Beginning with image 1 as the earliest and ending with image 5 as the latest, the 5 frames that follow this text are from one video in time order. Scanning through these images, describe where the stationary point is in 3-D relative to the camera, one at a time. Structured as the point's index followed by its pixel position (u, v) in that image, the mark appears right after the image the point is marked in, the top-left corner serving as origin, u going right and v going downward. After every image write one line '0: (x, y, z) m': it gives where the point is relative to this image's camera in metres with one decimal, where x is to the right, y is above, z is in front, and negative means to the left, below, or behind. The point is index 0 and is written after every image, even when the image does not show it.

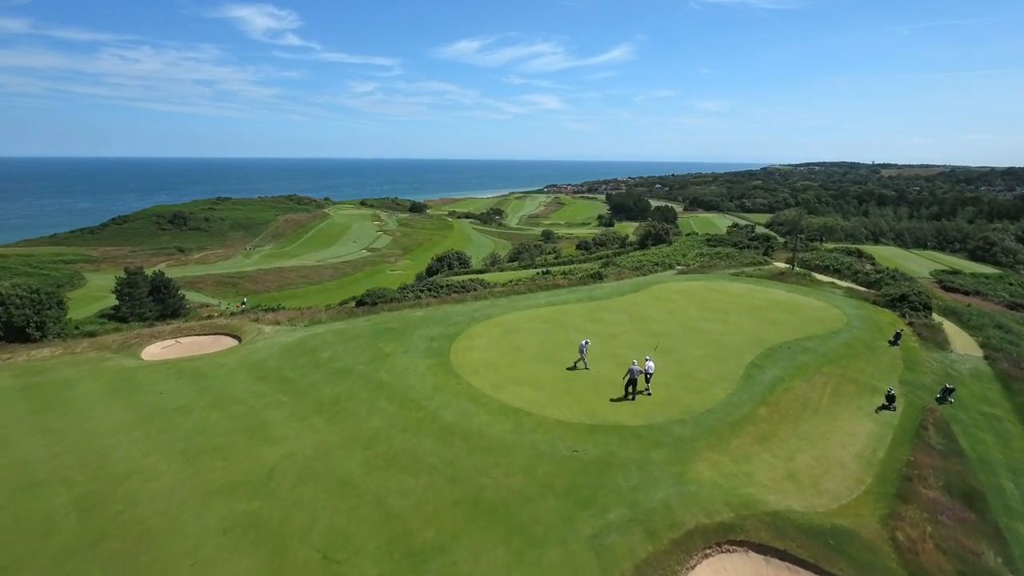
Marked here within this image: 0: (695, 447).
0: (+2.6, -2.3, +15.3) m
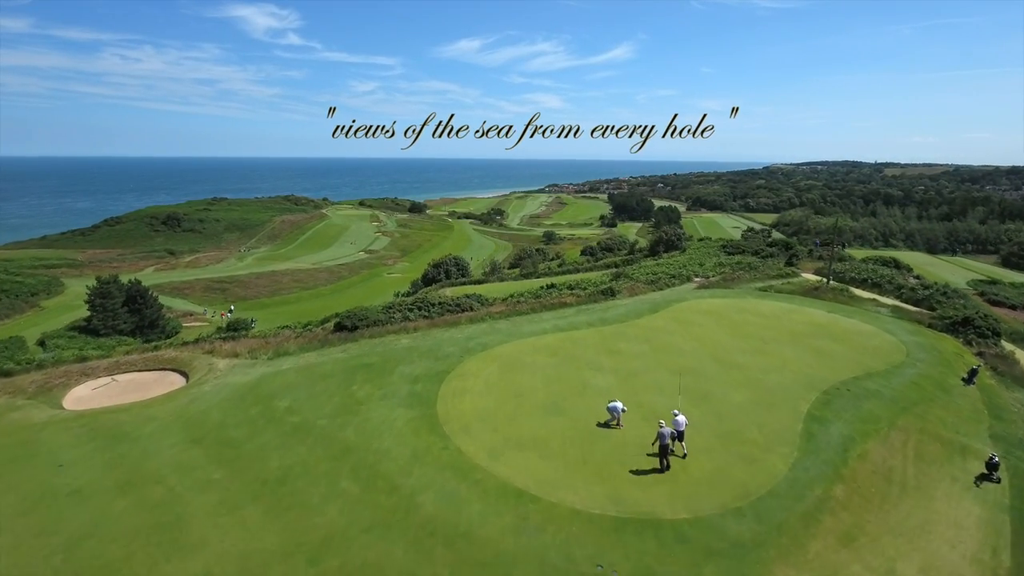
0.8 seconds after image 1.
0: (+2.6, -2.8, +11.2) m
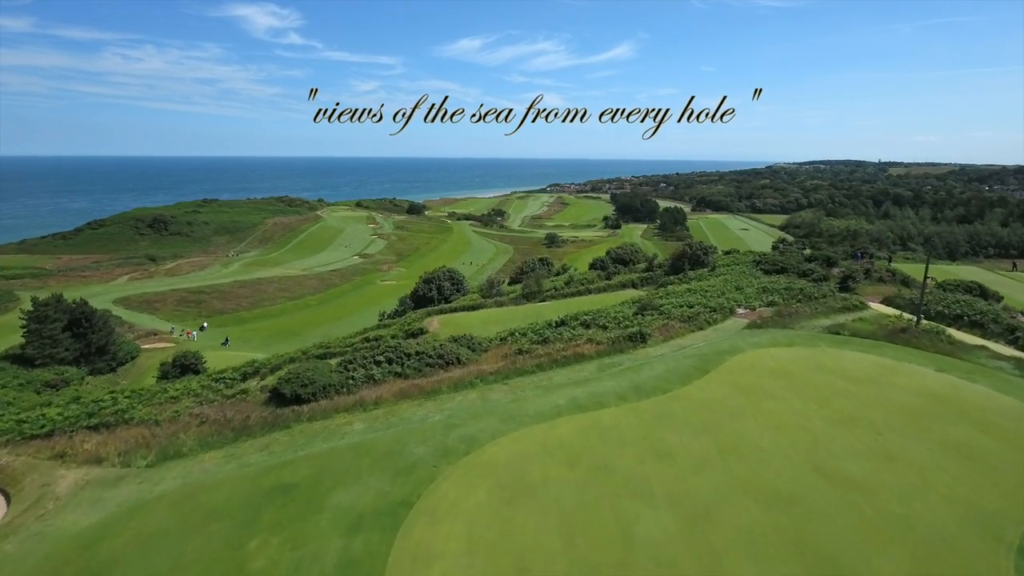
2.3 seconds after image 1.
0: (+2.6, -3.9, +3.8) m
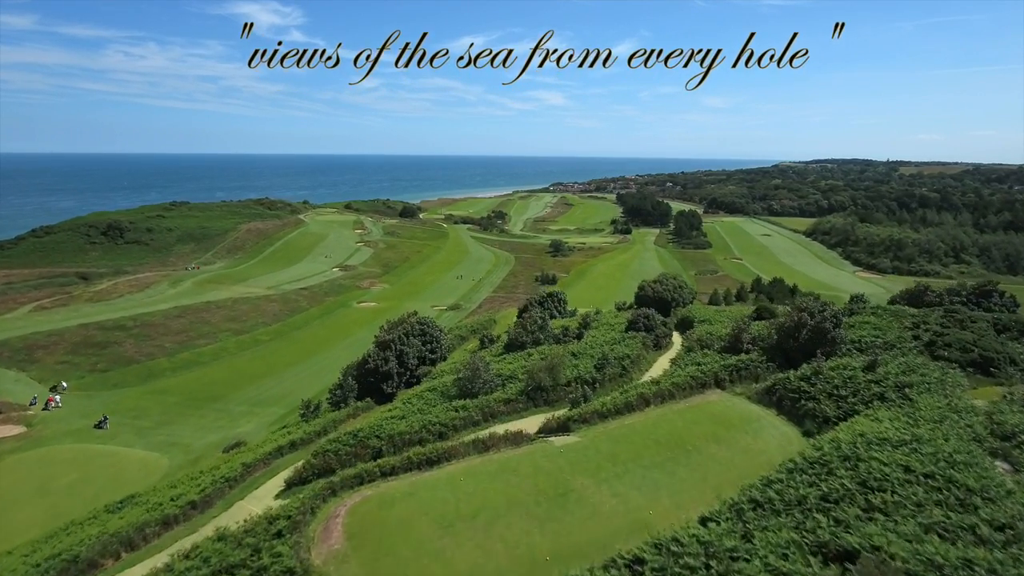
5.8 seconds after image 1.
0: (+2.5, -6.5, -15.9) m
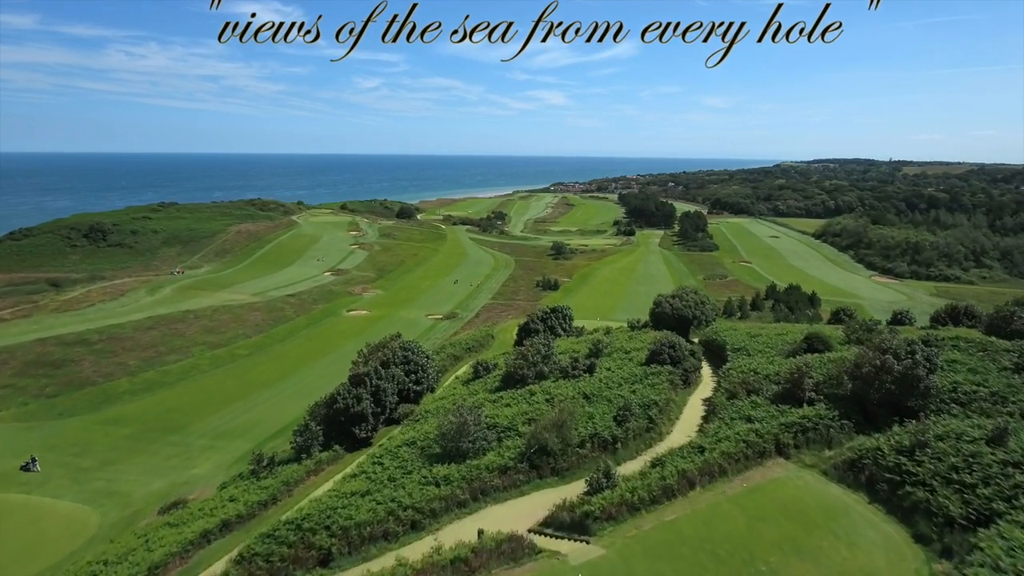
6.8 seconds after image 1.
0: (+2.4, -7.2, -22.4) m
